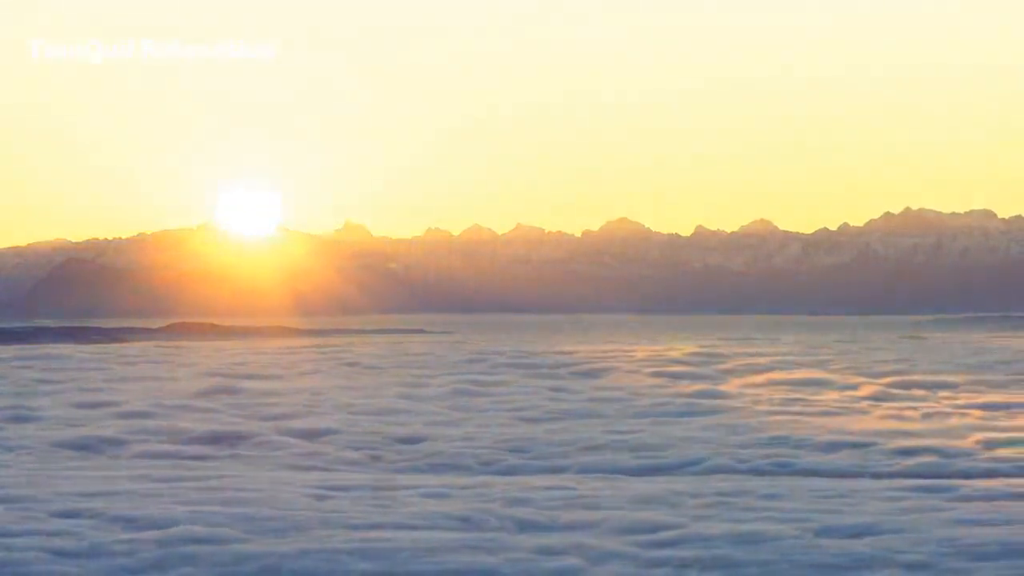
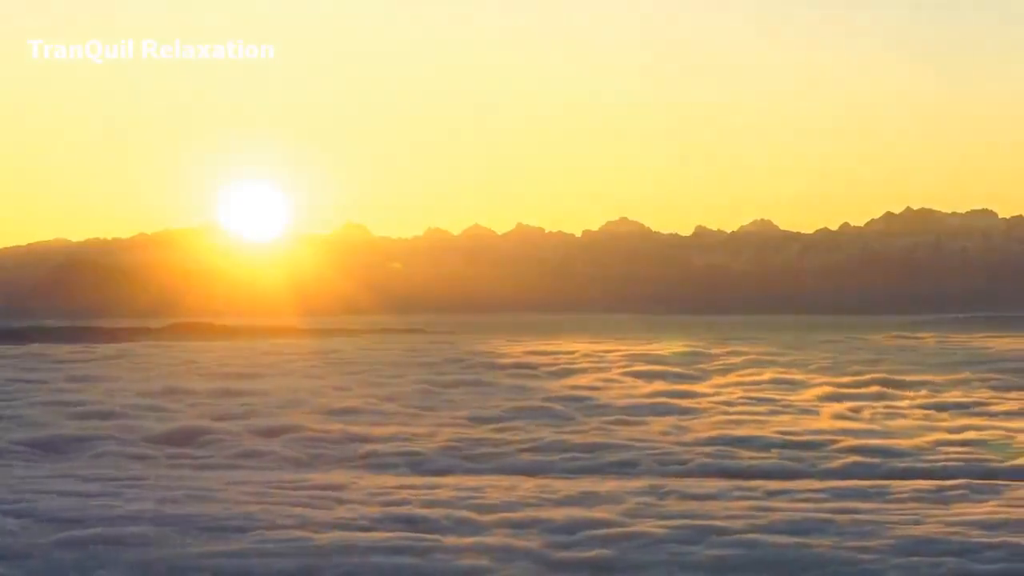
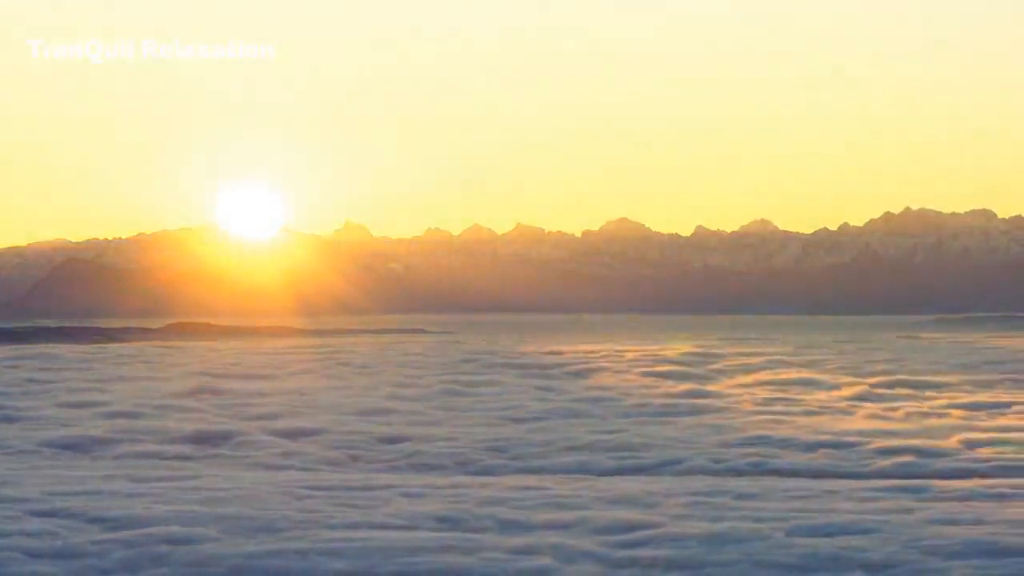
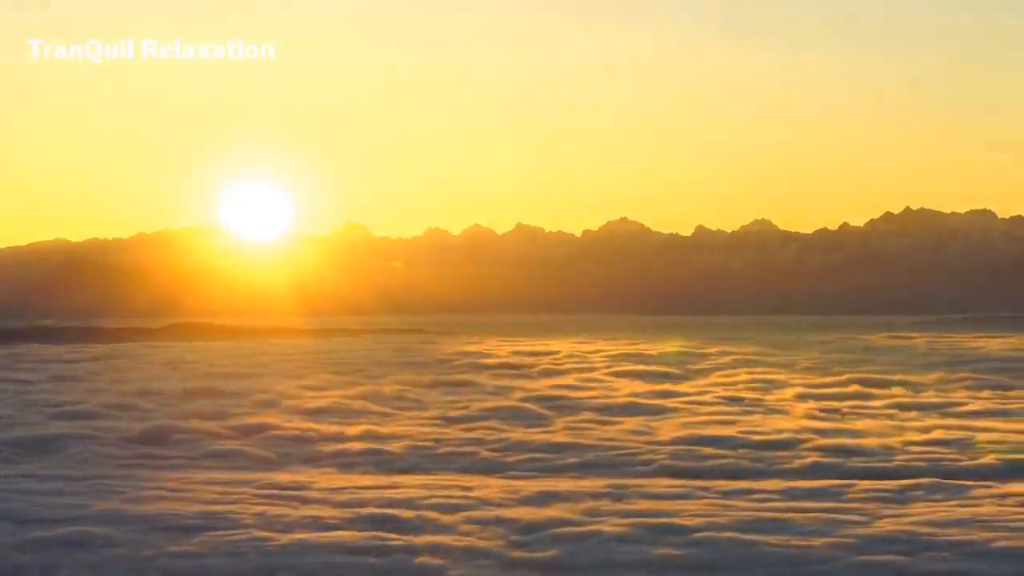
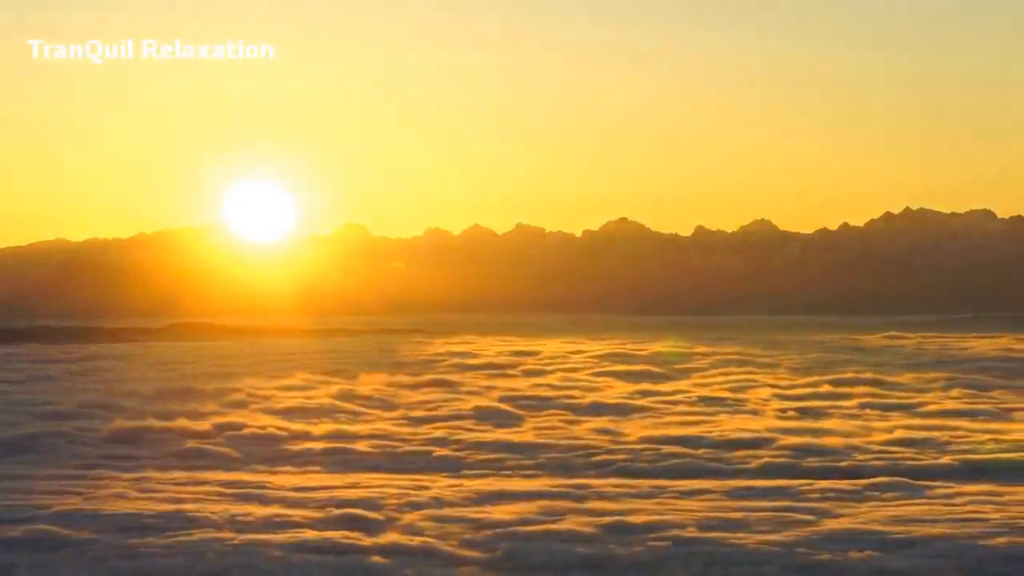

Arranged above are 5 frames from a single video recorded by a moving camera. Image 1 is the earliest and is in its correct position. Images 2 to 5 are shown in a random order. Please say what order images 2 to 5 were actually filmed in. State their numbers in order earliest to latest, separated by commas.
3, 2, 4, 5
